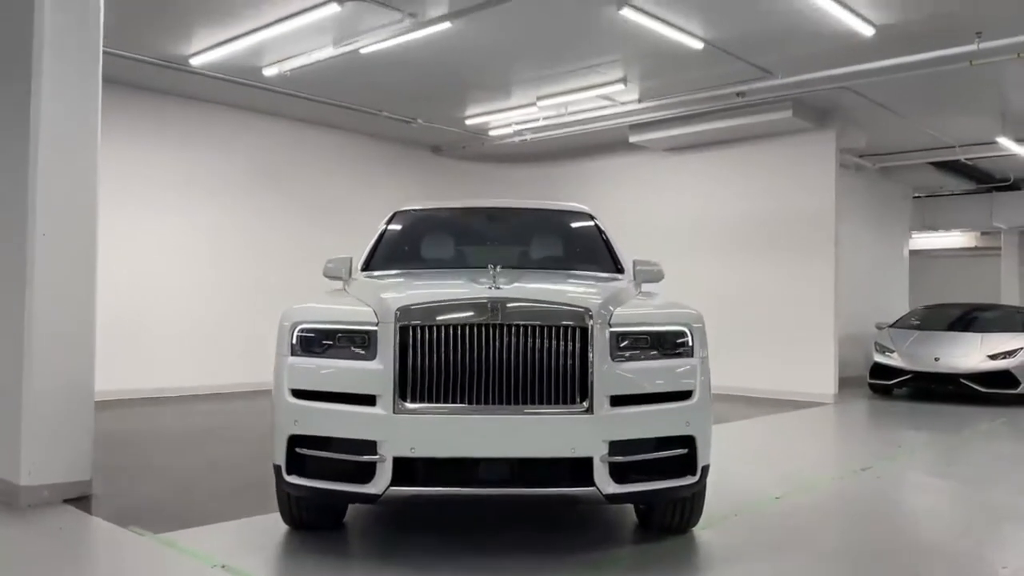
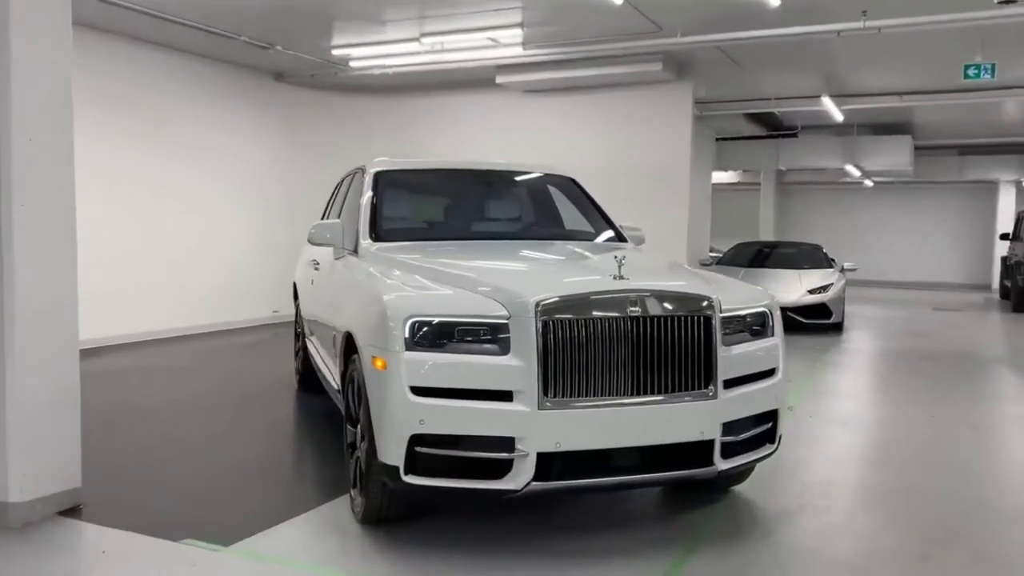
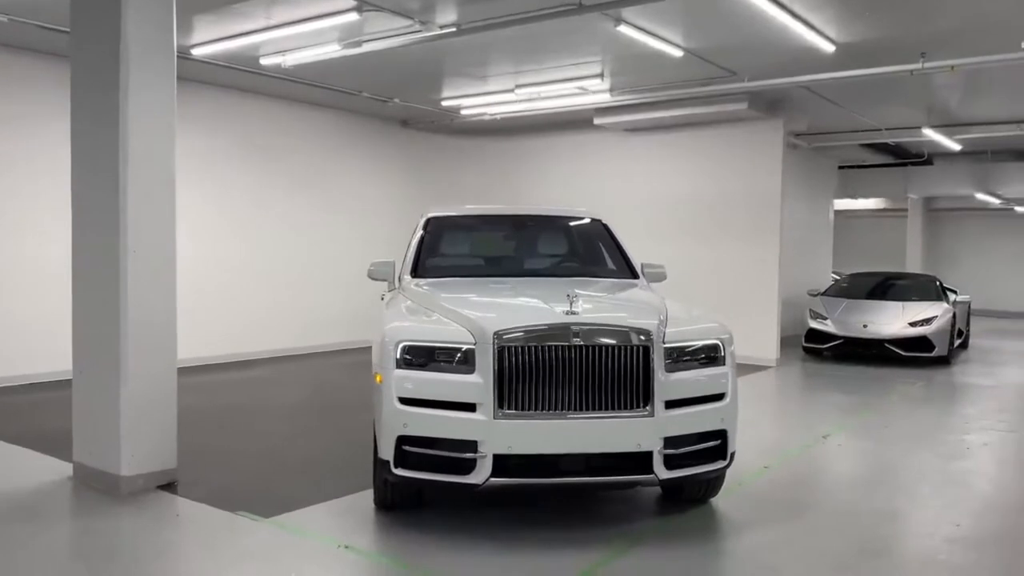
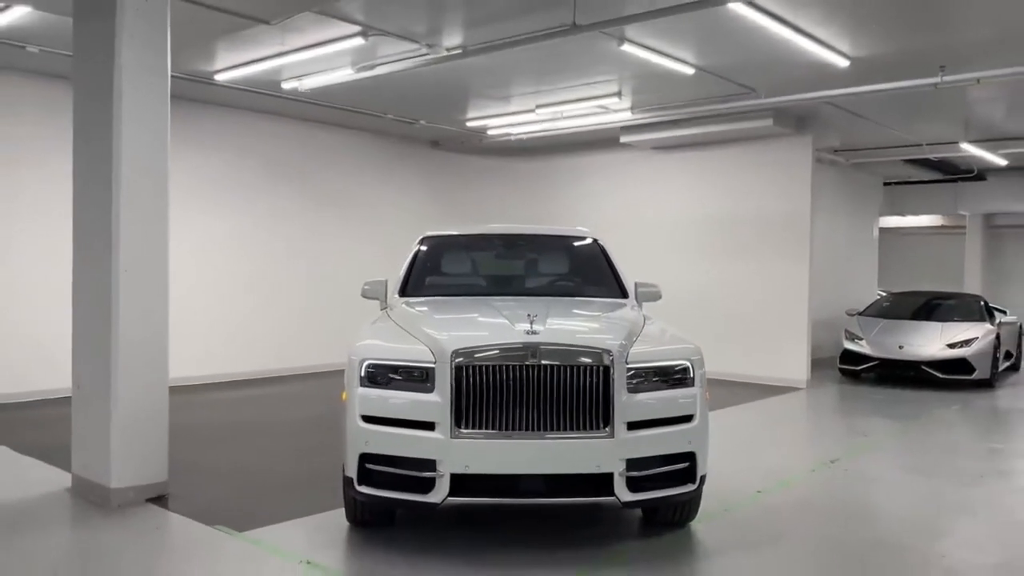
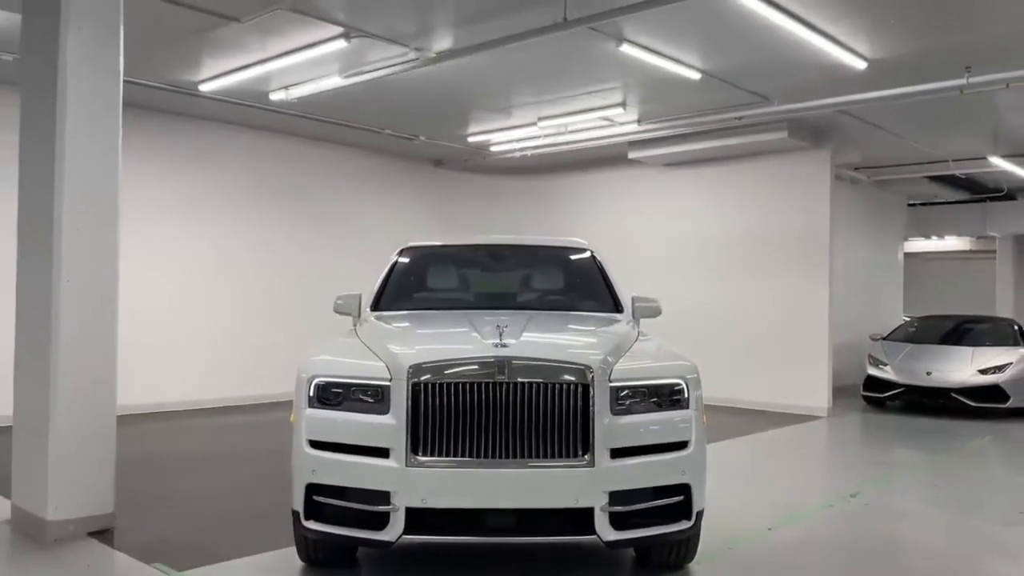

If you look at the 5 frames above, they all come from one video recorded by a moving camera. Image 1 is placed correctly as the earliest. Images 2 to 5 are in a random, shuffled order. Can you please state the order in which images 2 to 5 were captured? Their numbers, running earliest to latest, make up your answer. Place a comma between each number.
5, 4, 3, 2
